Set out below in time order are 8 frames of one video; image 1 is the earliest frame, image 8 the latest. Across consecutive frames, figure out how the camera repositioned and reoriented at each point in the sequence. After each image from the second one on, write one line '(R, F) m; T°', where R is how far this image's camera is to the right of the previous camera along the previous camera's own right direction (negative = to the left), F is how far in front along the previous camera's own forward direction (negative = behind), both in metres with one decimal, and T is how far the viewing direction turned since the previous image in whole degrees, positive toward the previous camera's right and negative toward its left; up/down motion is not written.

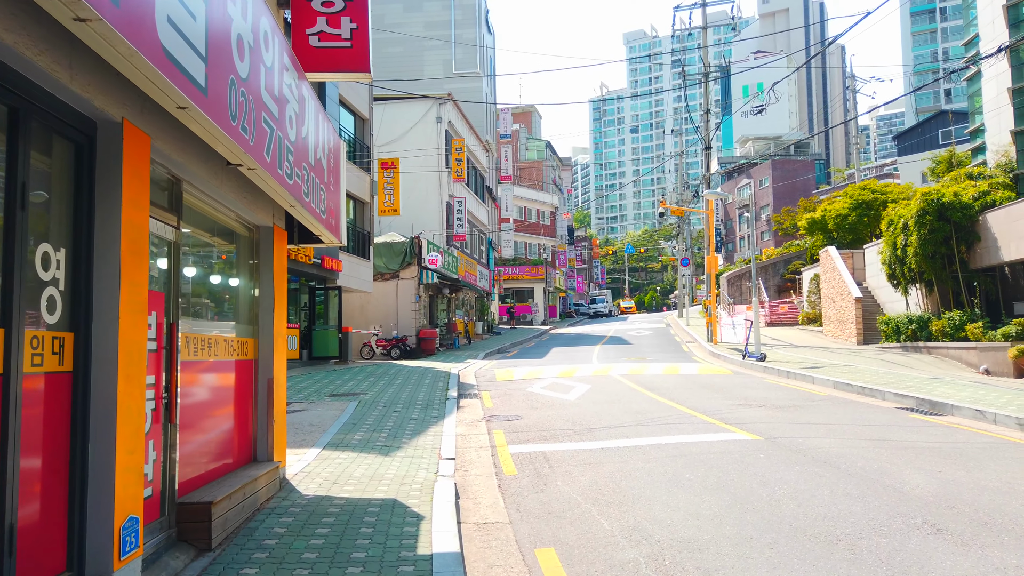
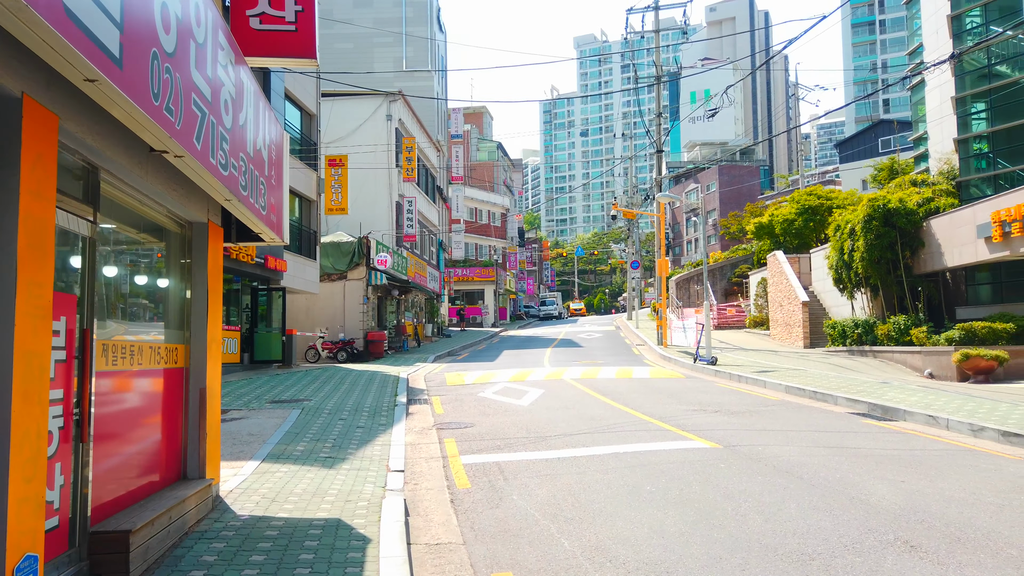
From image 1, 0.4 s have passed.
(-0.1, +0.4) m; +4°
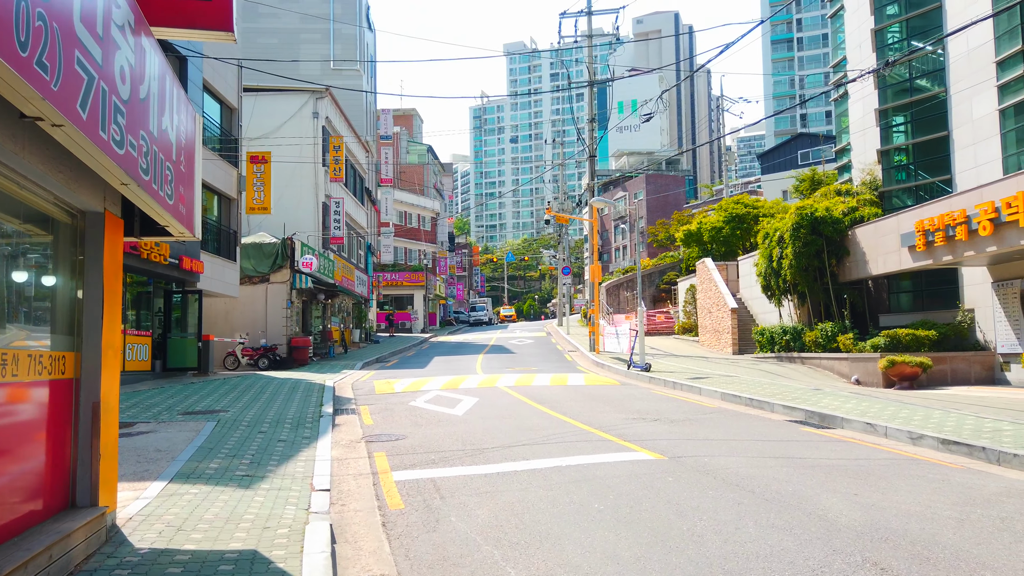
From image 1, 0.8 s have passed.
(-0.1, +0.6) m; +5°
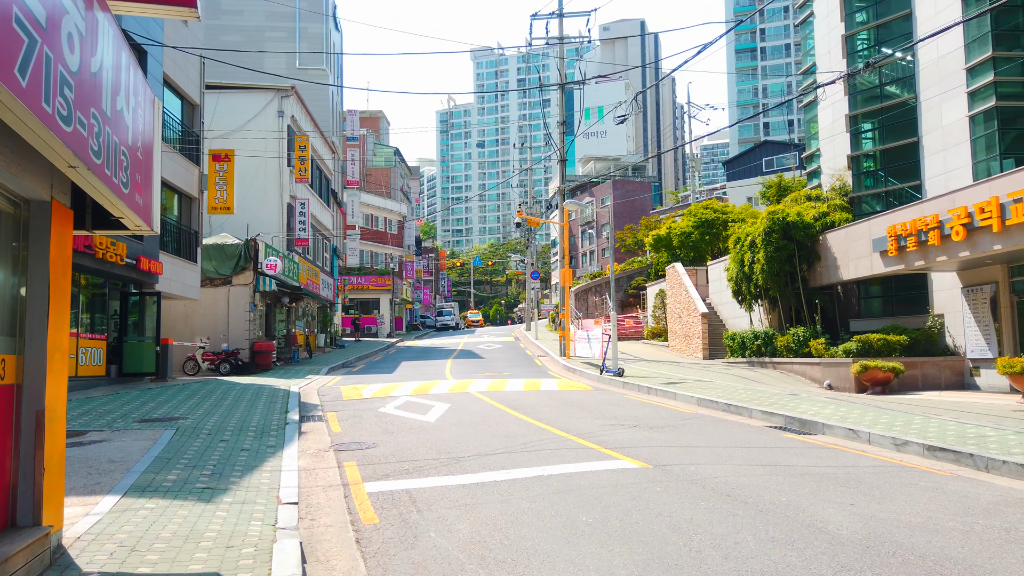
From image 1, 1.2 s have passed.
(-0.2, +0.4) m; +3°
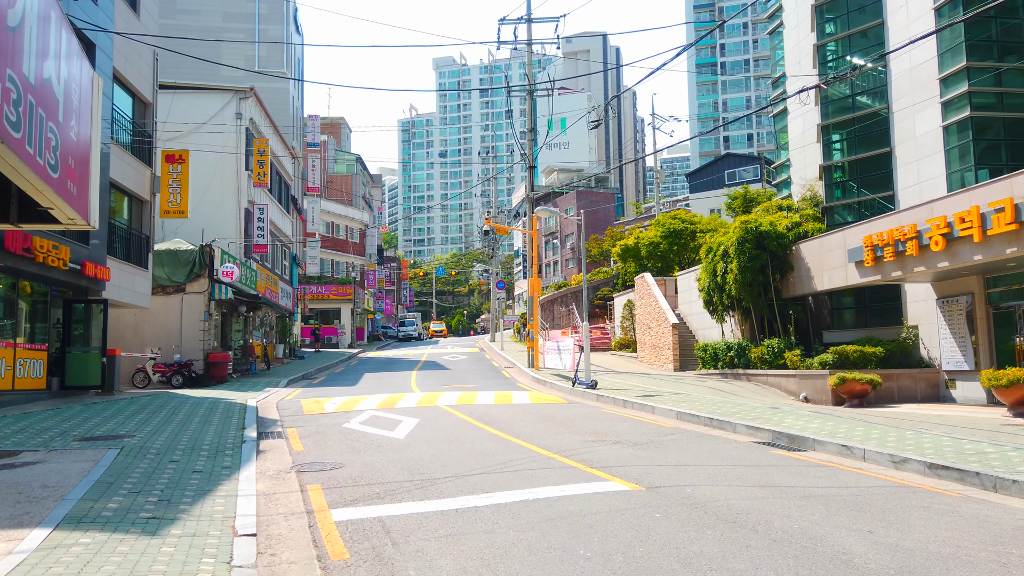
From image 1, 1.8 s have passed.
(-0.2, +0.7) m; +3°
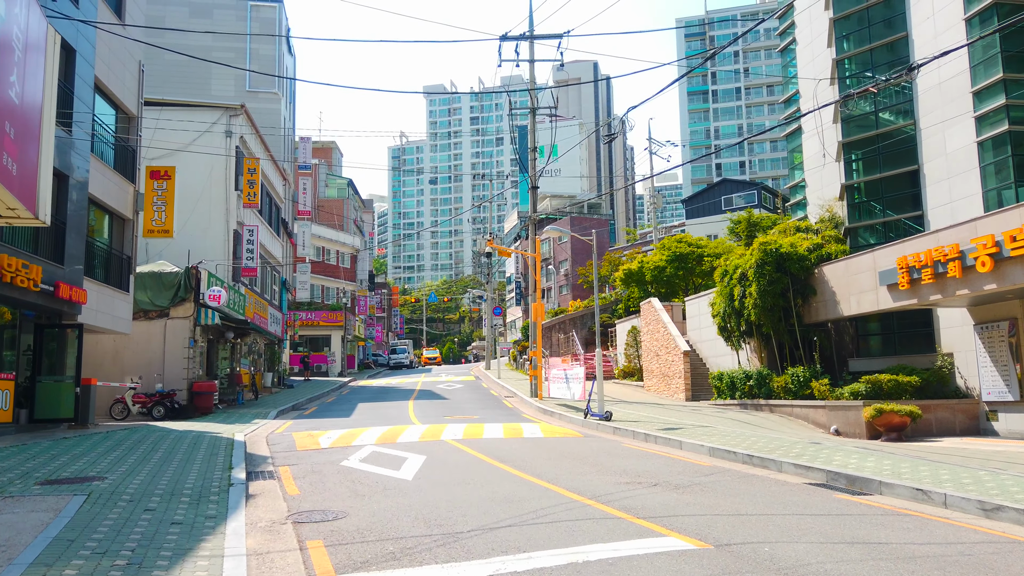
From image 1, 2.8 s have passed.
(-0.5, +1.3) m; +1°
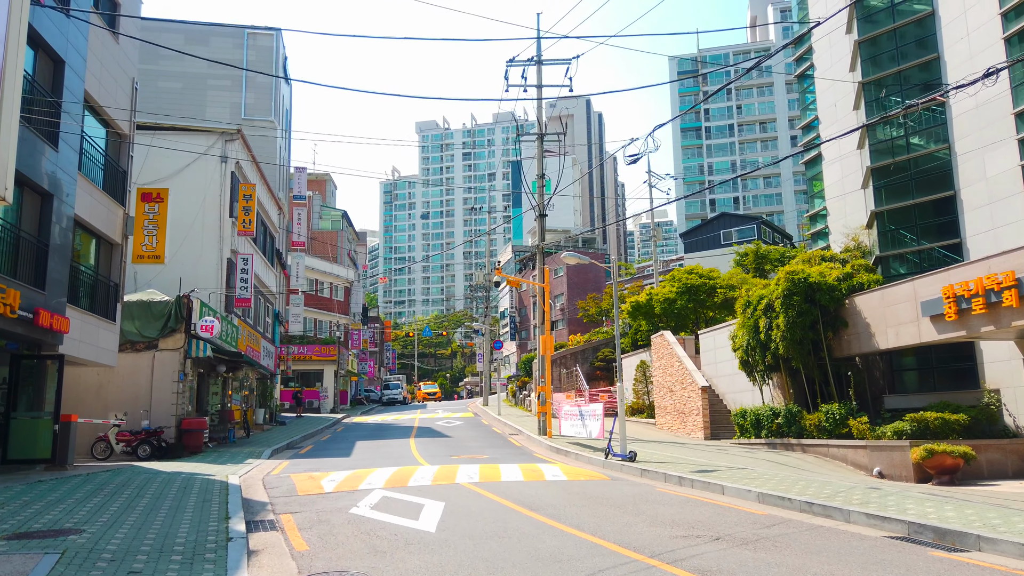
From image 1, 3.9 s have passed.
(-0.7, +1.3) m; +1°
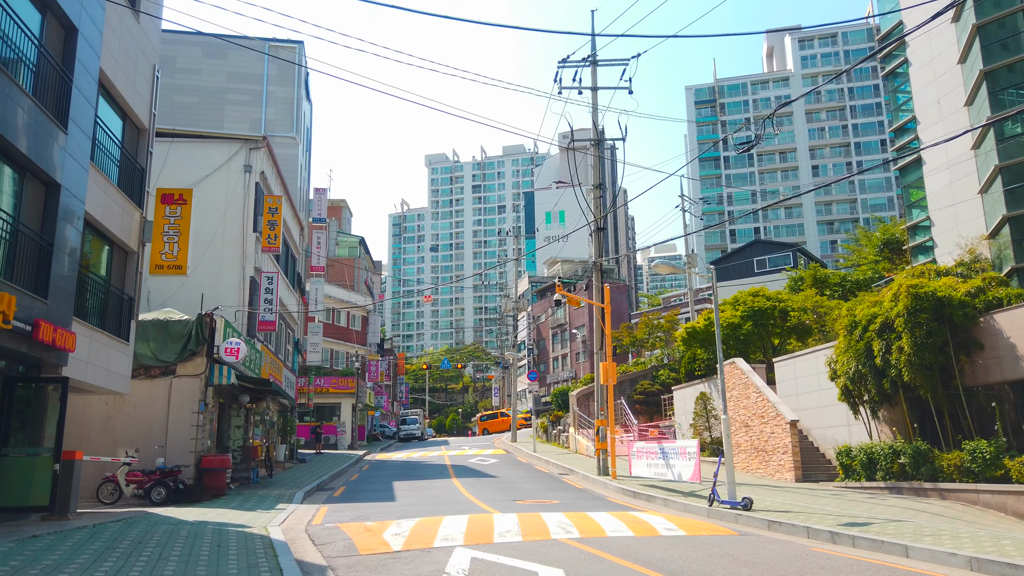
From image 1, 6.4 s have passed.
(-1.7, +2.8) m; 0°
